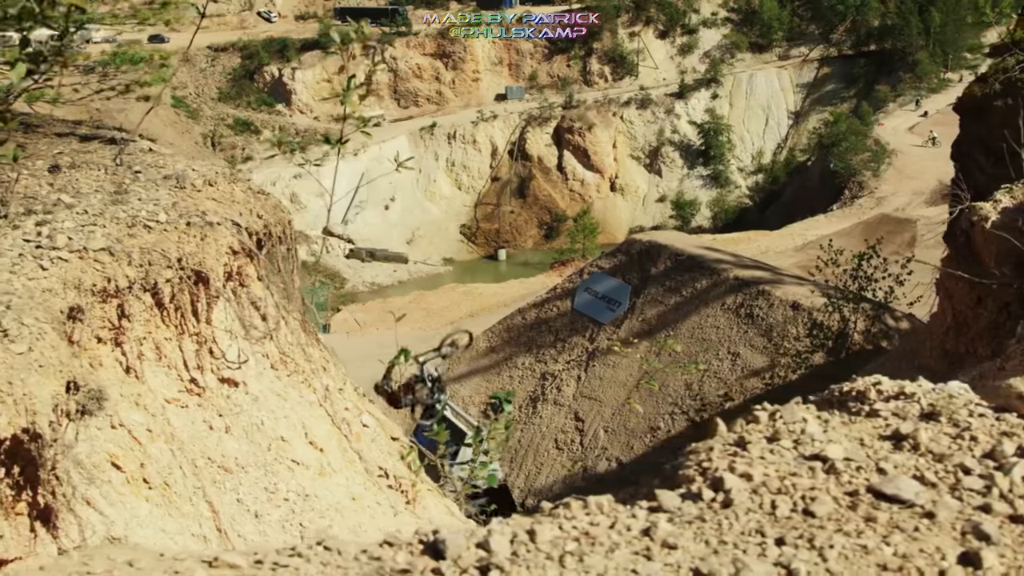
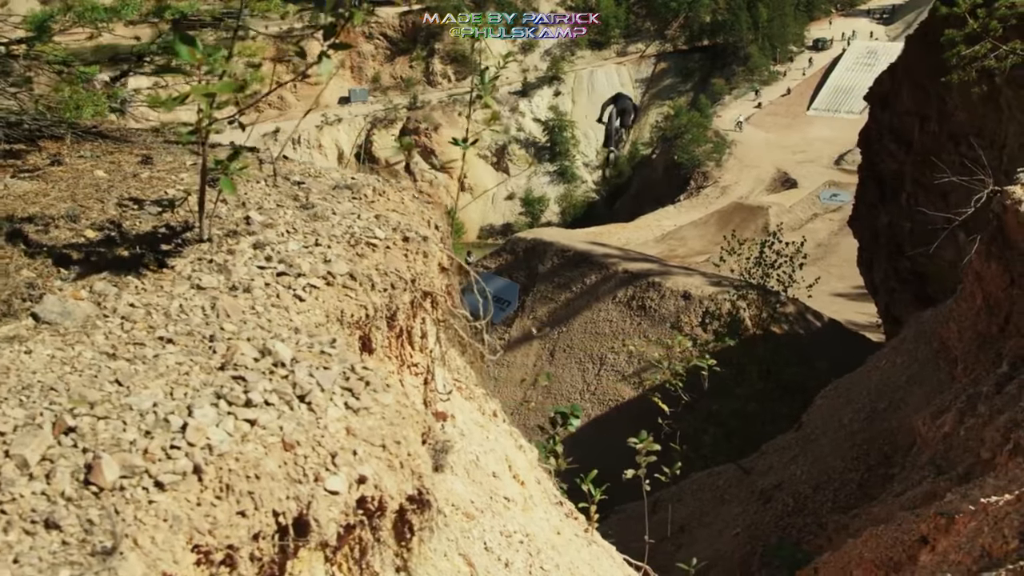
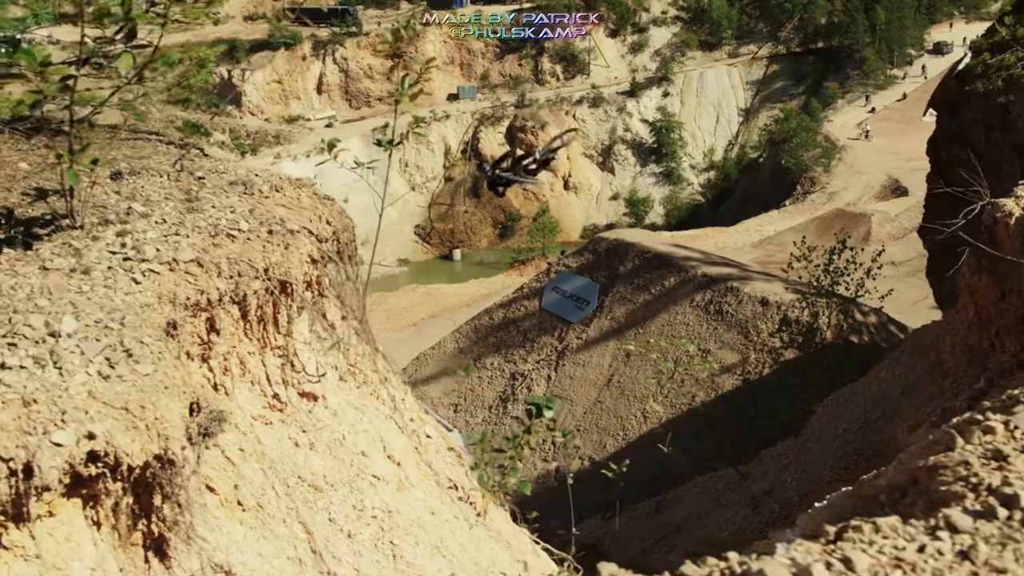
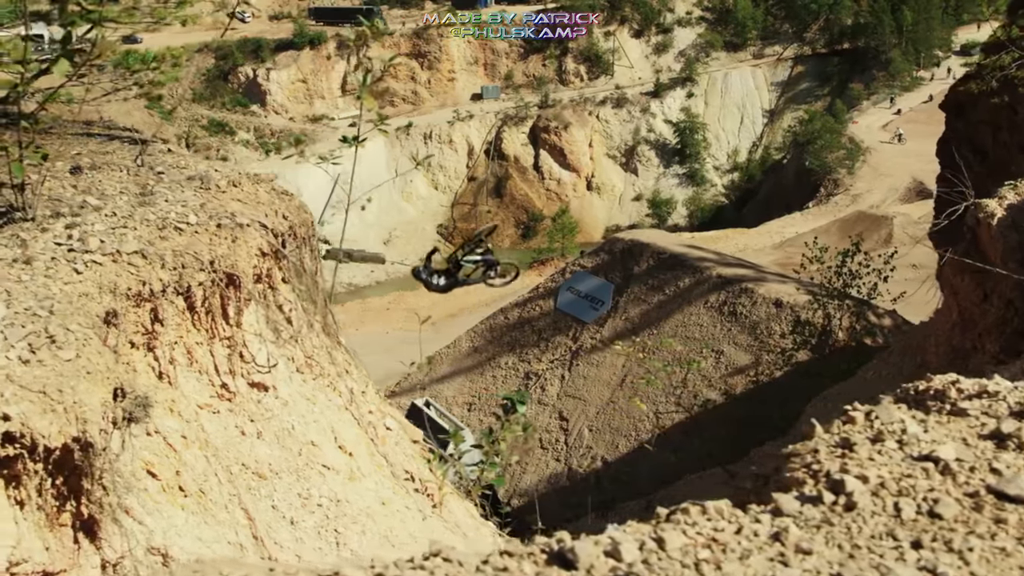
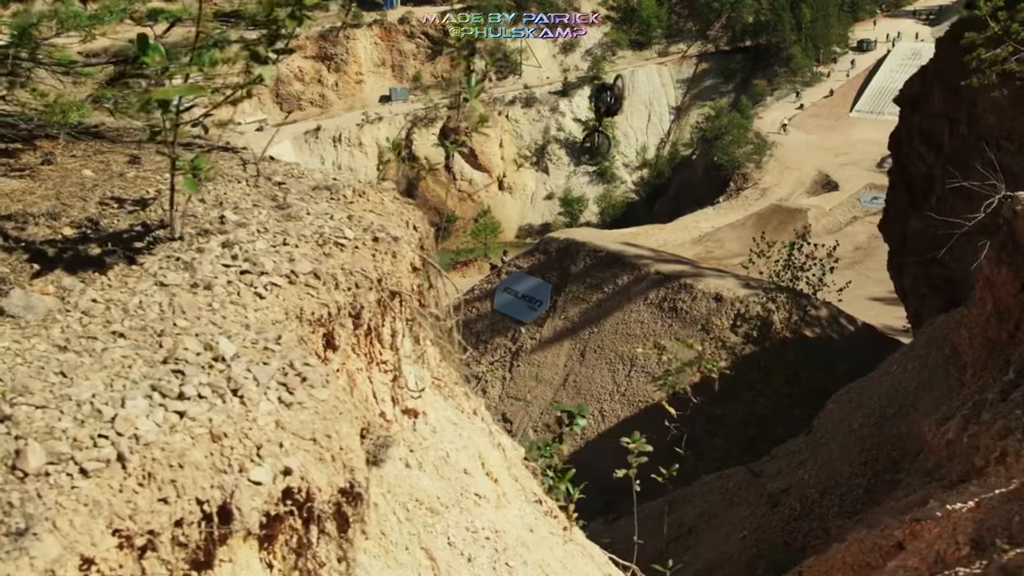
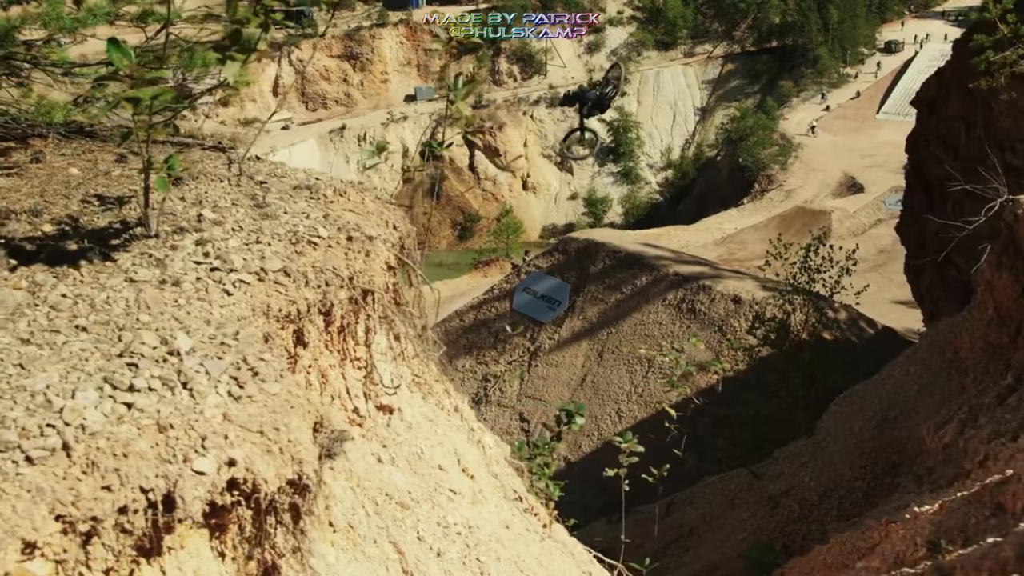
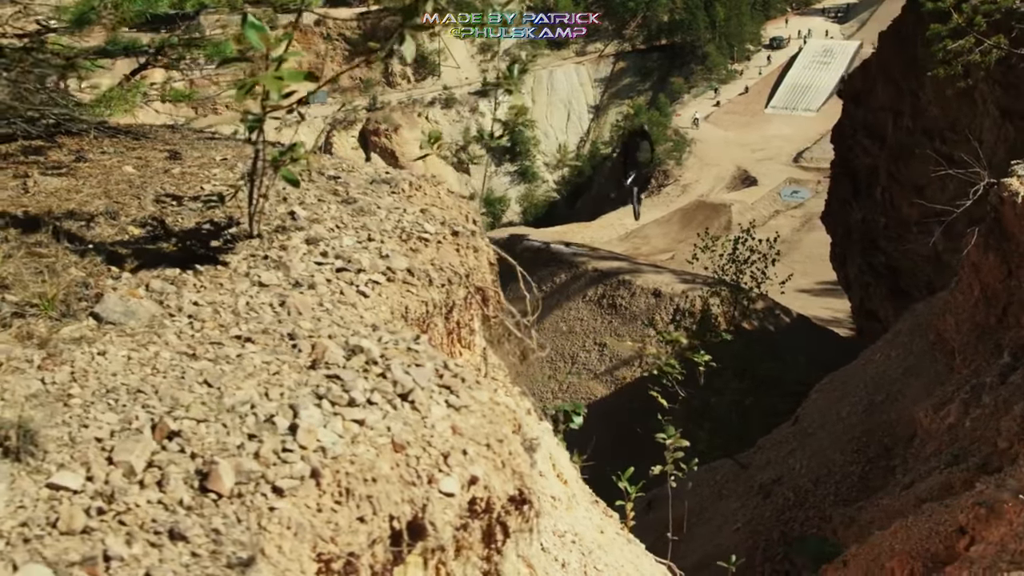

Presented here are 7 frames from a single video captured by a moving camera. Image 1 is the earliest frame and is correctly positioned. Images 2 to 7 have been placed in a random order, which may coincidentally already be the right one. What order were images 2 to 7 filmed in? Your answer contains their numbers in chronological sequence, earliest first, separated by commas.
4, 3, 6, 5, 2, 7
